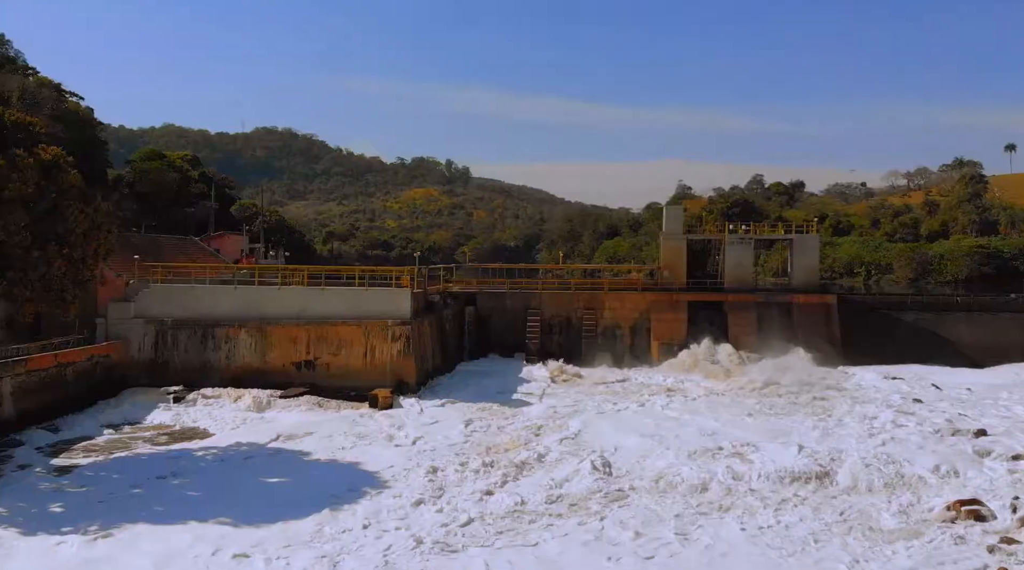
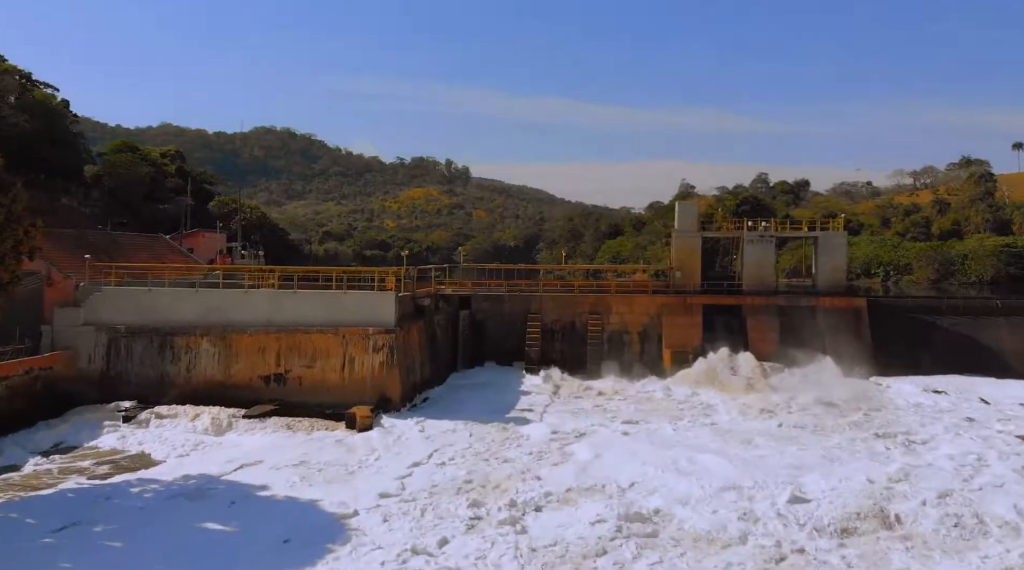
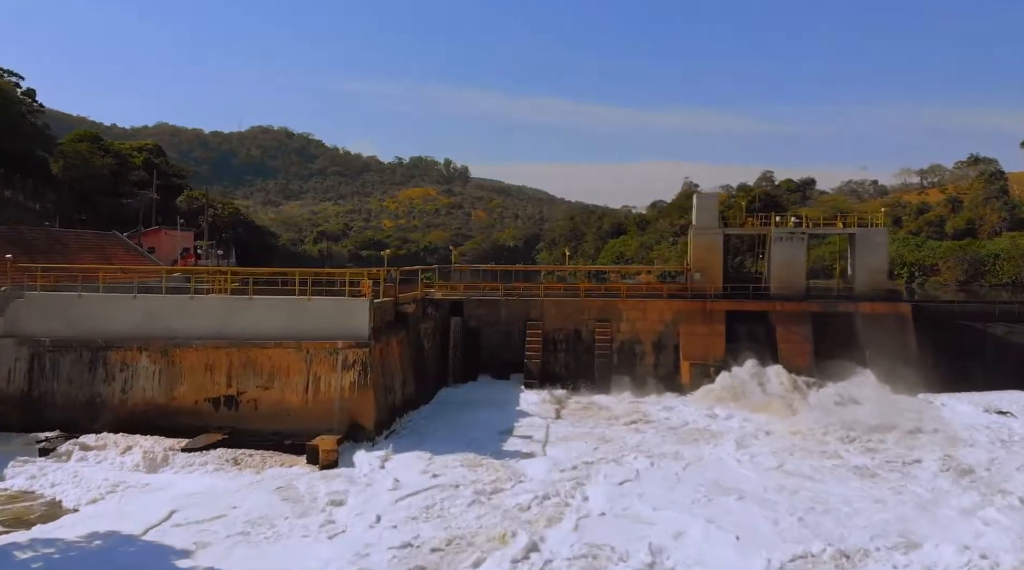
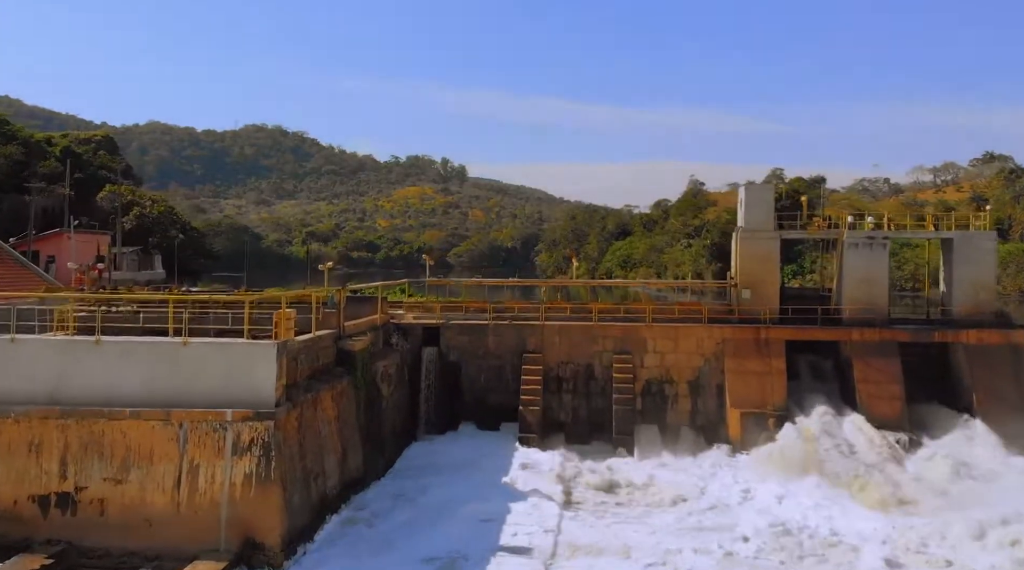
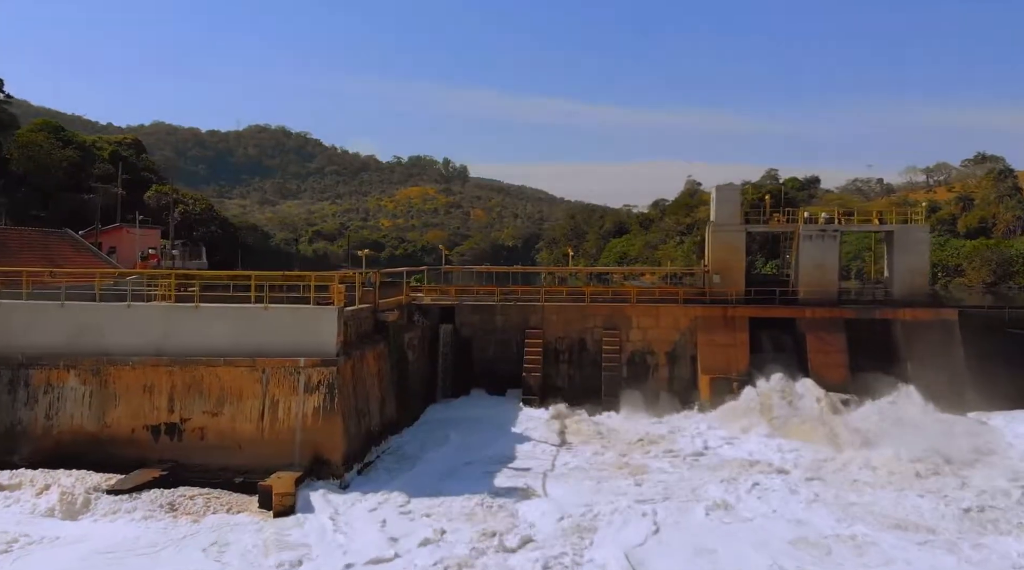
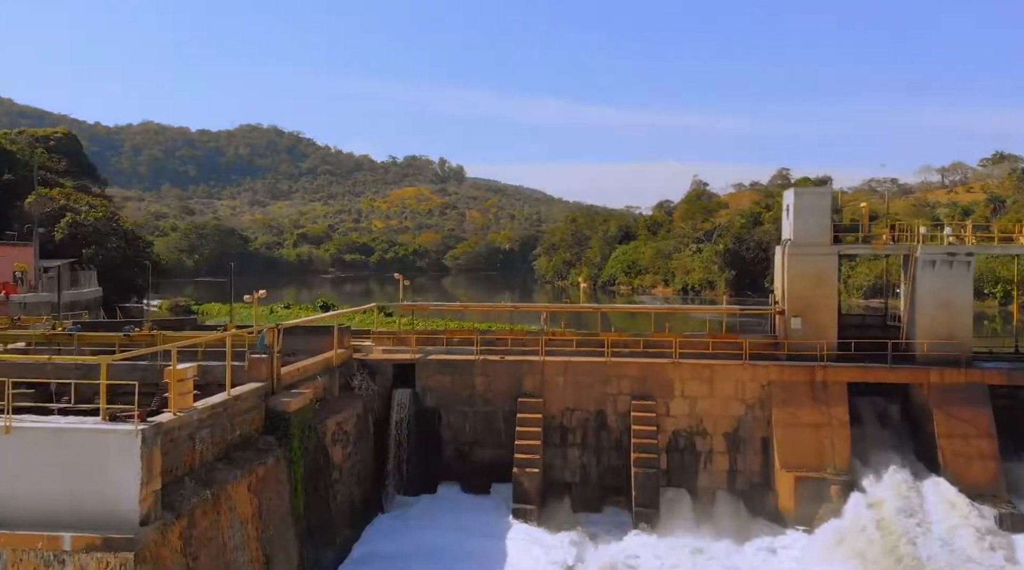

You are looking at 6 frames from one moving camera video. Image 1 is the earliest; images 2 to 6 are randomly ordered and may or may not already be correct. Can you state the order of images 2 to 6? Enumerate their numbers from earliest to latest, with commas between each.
2, 3, 5, 4, 6
